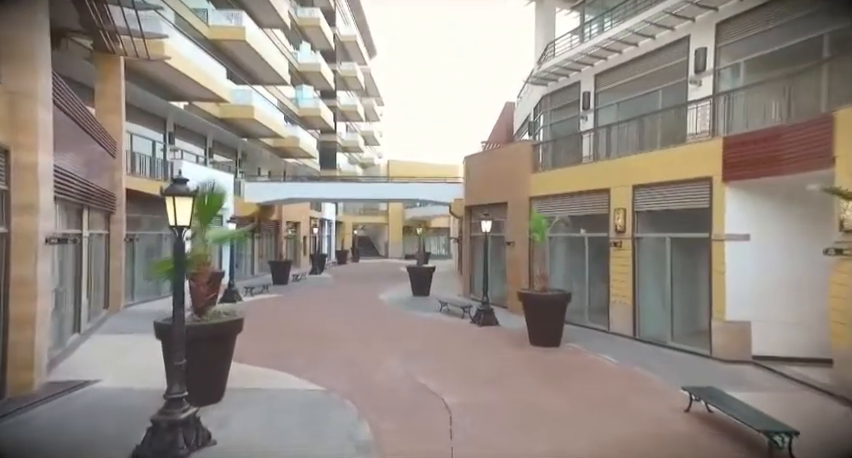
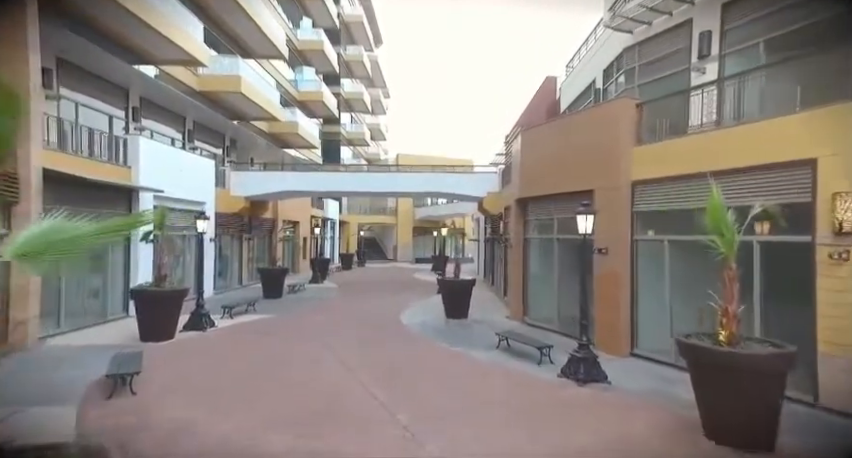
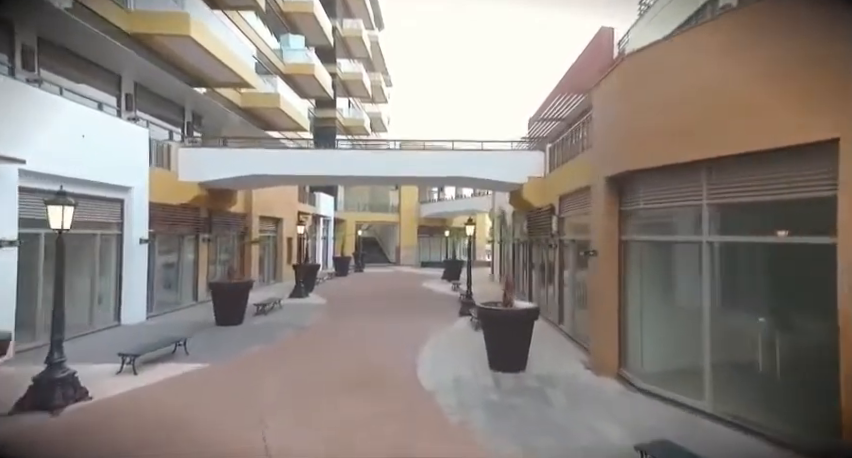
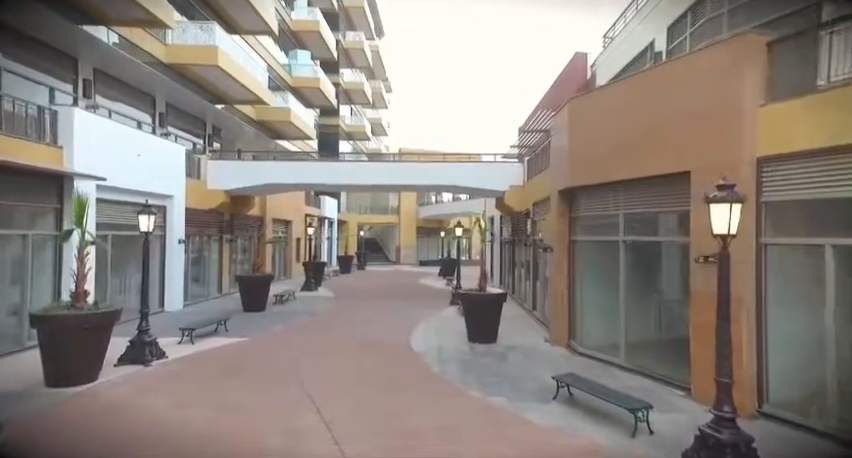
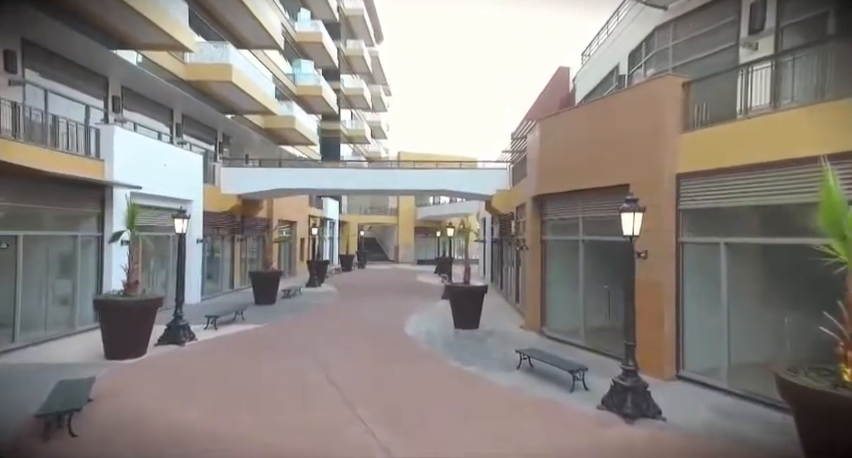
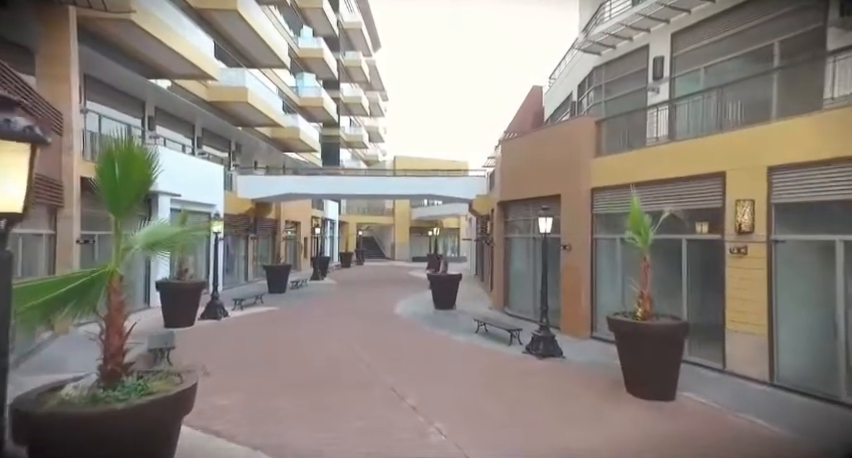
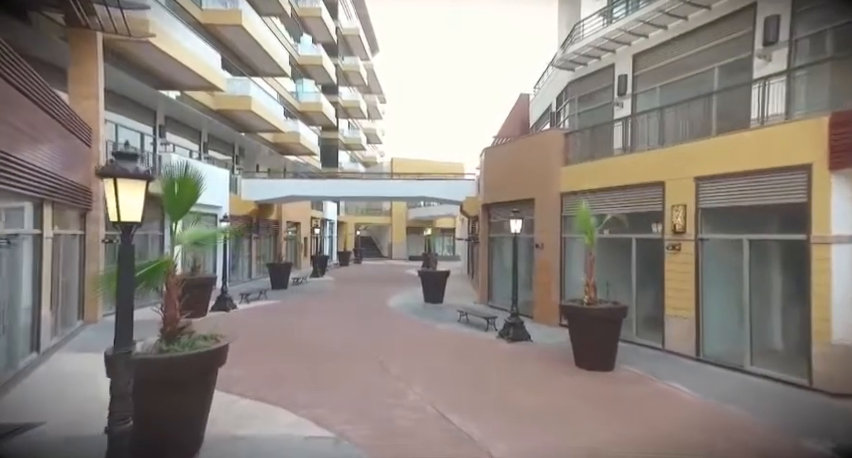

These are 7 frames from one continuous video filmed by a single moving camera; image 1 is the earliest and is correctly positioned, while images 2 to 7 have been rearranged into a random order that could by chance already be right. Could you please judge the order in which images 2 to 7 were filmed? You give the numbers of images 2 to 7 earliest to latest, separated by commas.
7, 6, 2, 5, 4, 3
